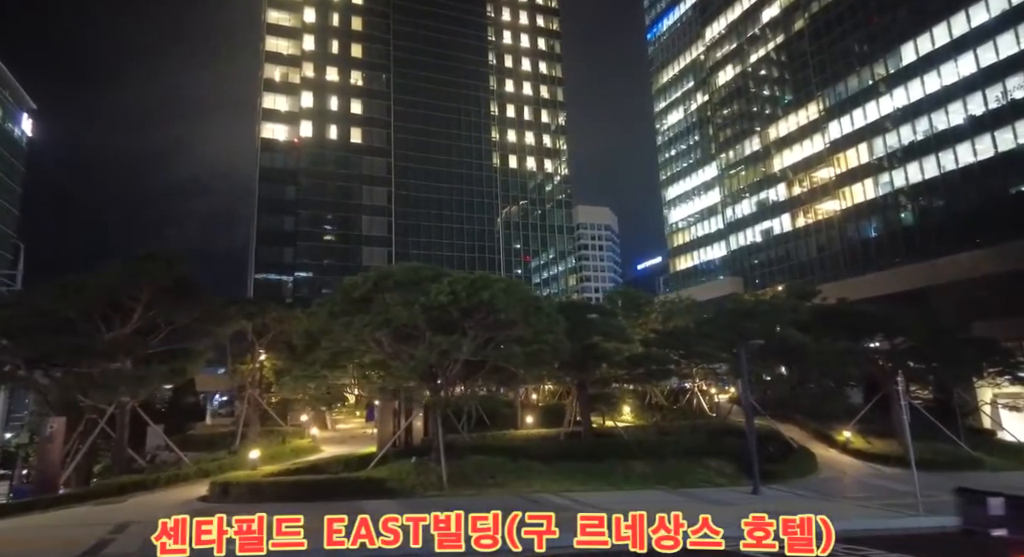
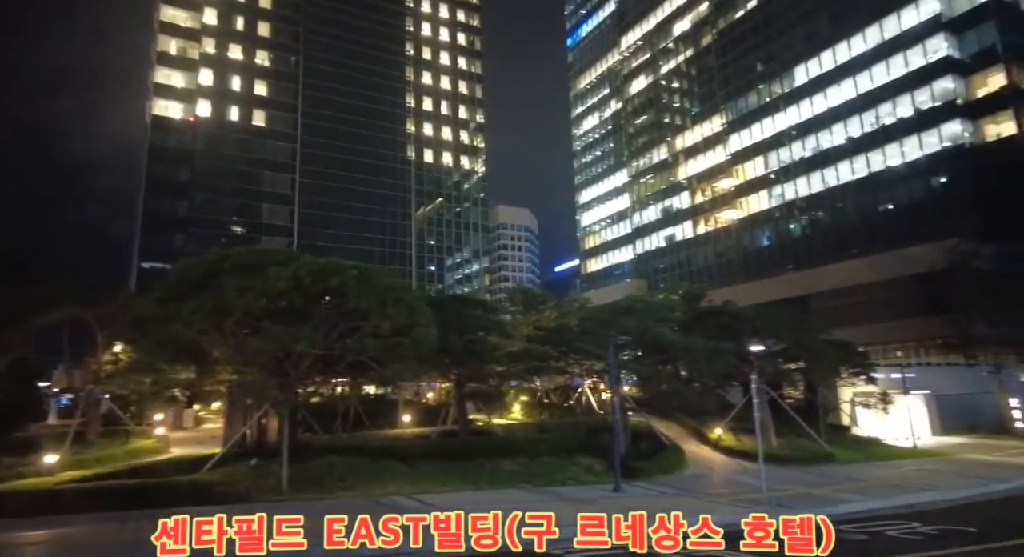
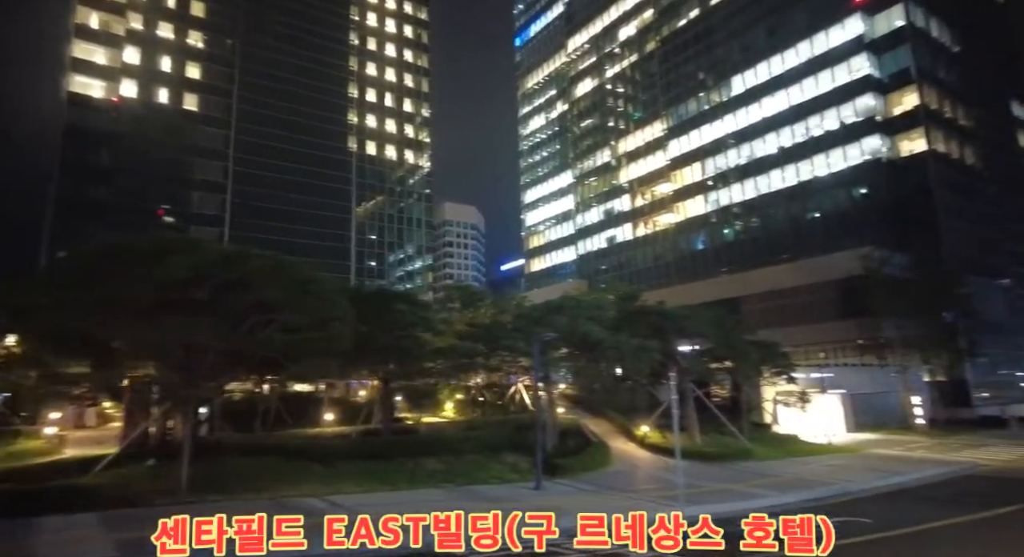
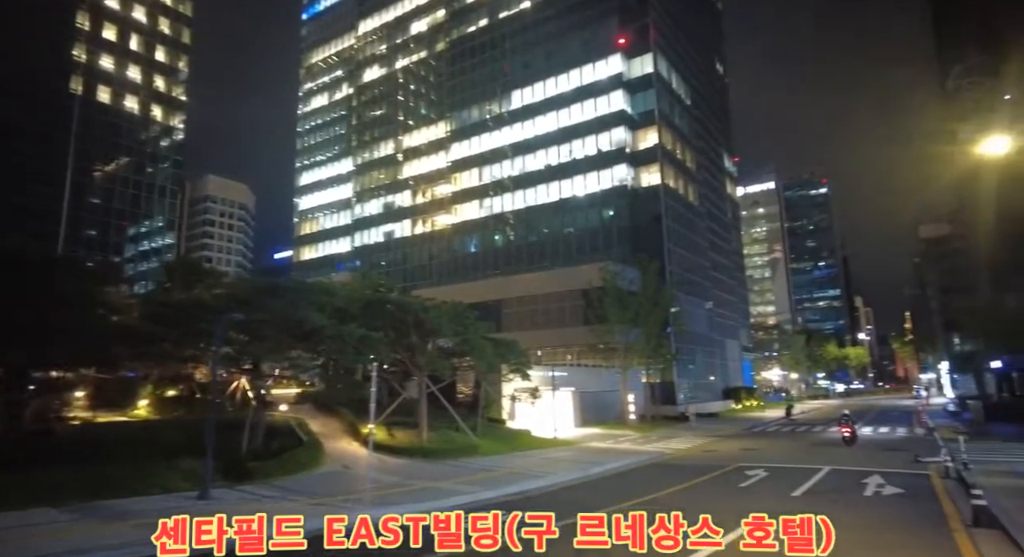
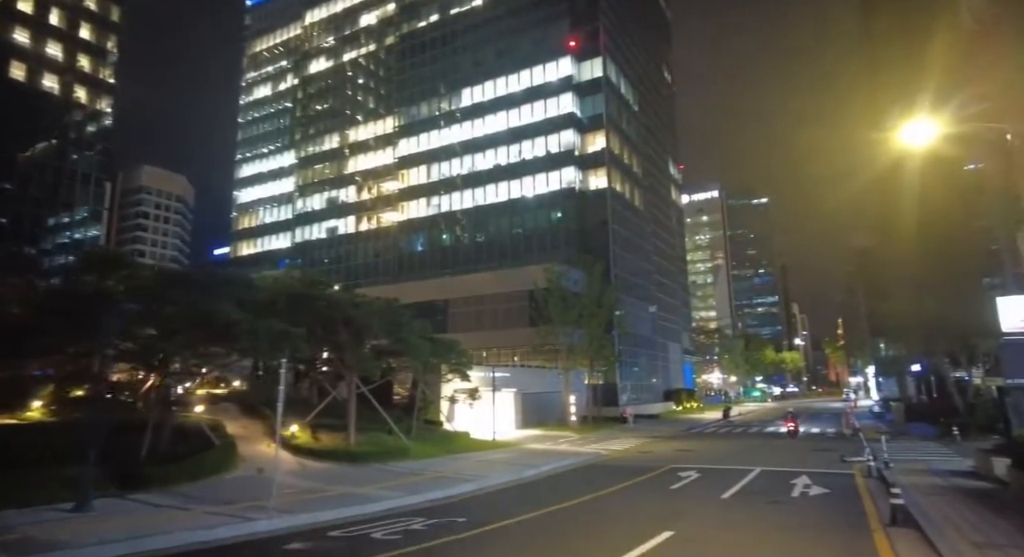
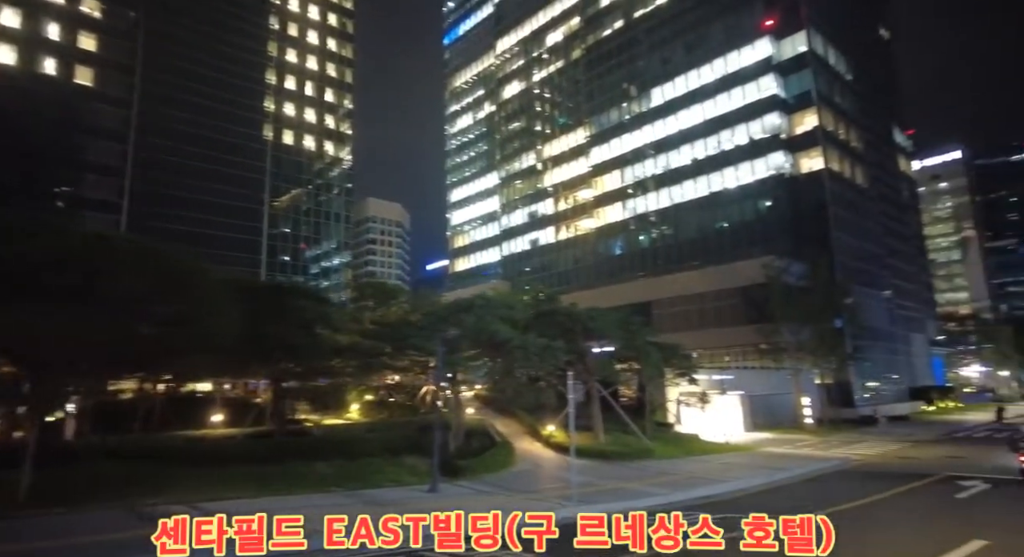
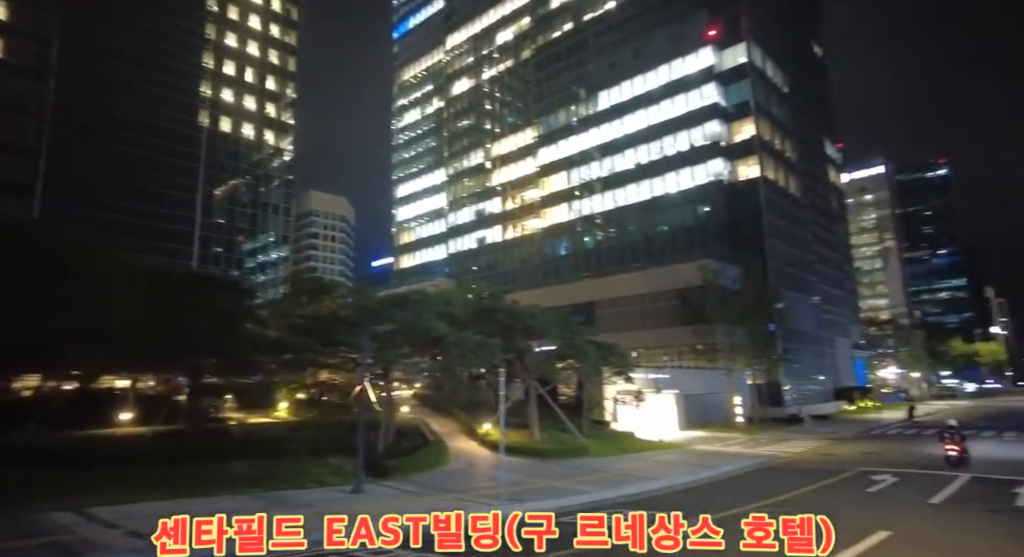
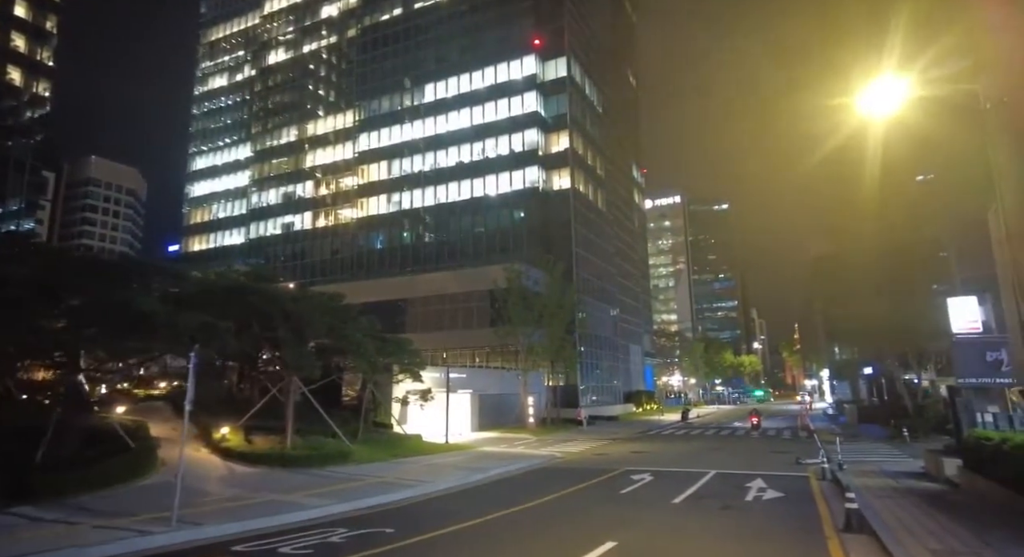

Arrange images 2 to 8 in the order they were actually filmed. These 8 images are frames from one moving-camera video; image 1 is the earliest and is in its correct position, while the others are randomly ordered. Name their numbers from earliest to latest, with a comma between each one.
2, 3, 6, 7, 4, 5, 8
